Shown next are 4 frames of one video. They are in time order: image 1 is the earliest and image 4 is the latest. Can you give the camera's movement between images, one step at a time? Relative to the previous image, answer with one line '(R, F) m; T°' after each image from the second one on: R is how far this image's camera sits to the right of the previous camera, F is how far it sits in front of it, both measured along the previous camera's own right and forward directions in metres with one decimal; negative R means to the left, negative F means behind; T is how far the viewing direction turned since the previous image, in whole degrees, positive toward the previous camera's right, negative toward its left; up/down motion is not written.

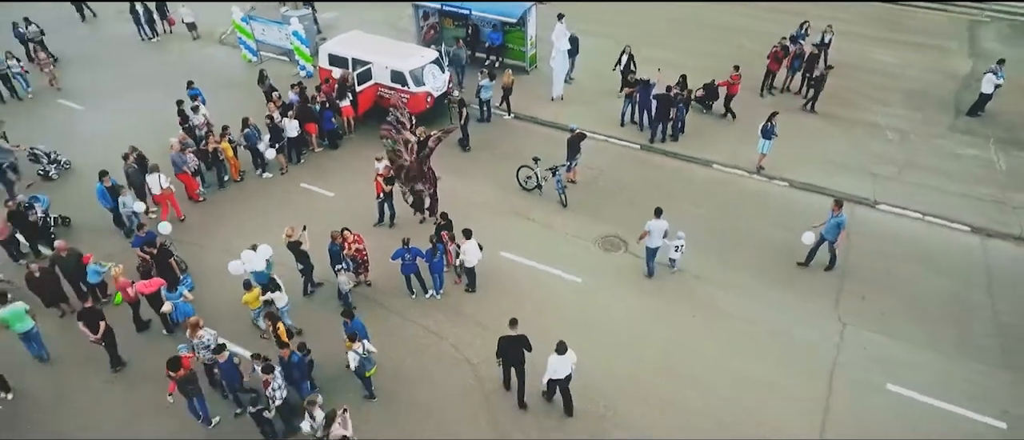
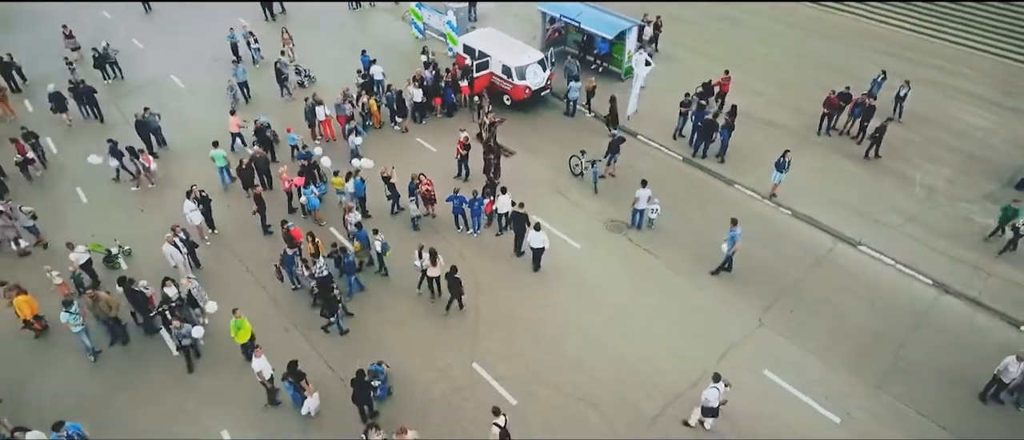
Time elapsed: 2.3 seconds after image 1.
(+3.7, -3.8) m; -15°
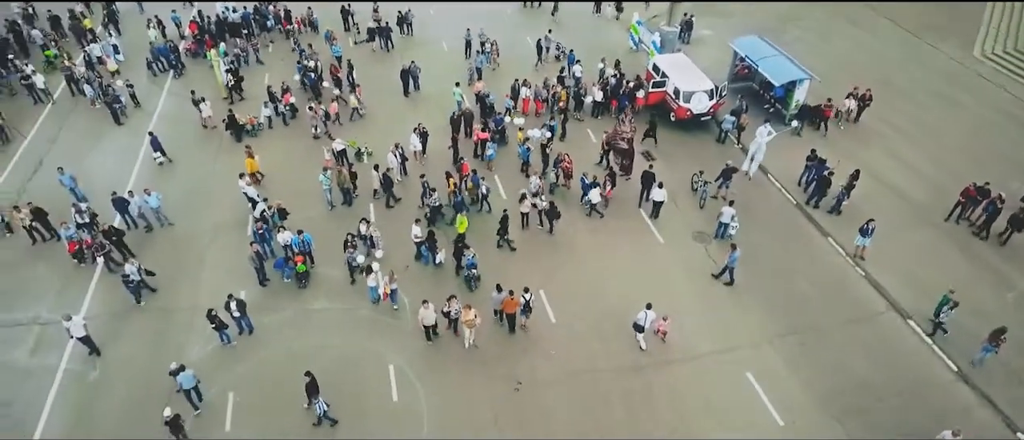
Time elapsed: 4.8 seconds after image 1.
(+4.3, -4.4) m; -21°
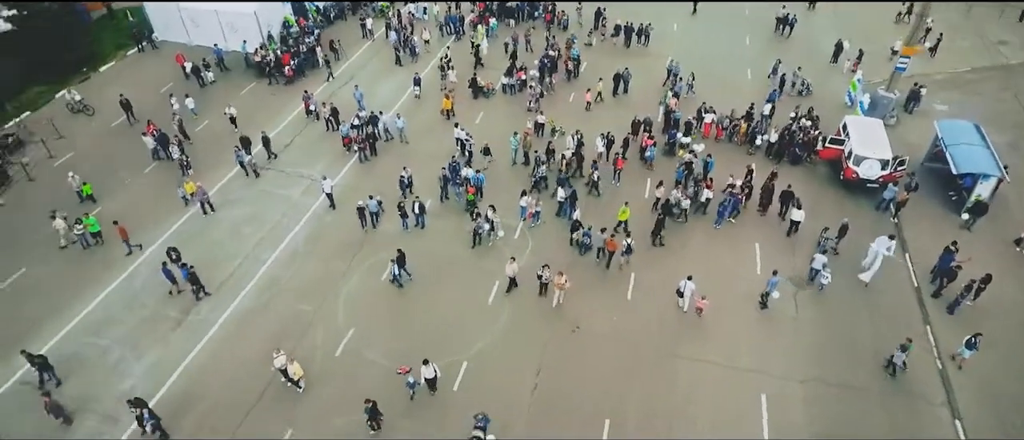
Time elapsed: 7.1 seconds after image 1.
(+4.7, -4.0) m; -22°
